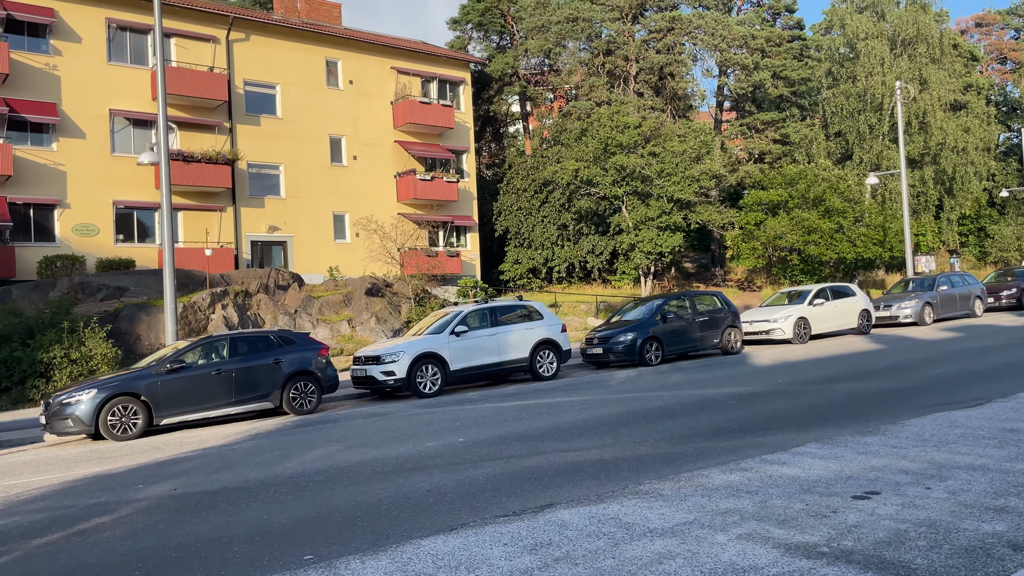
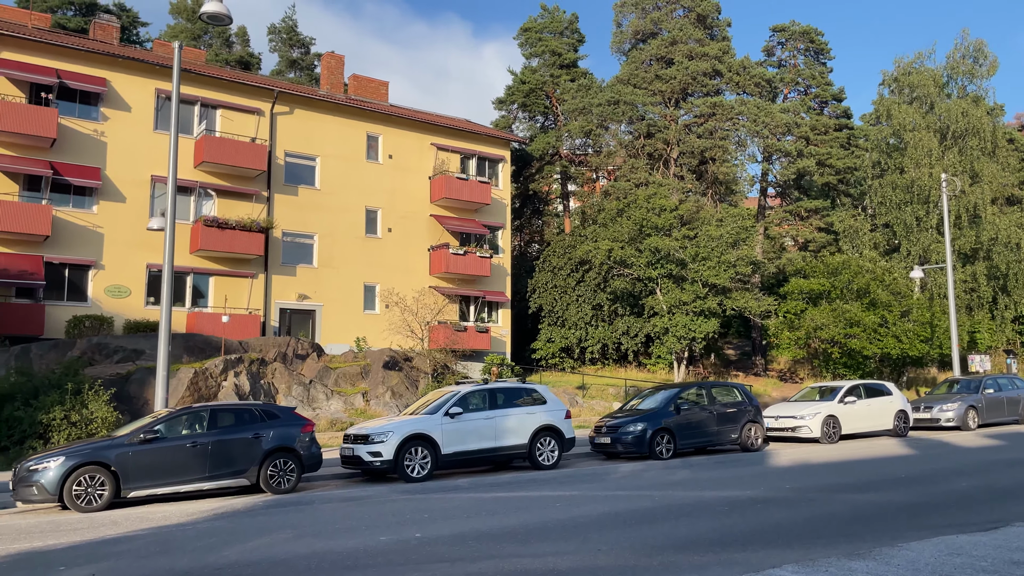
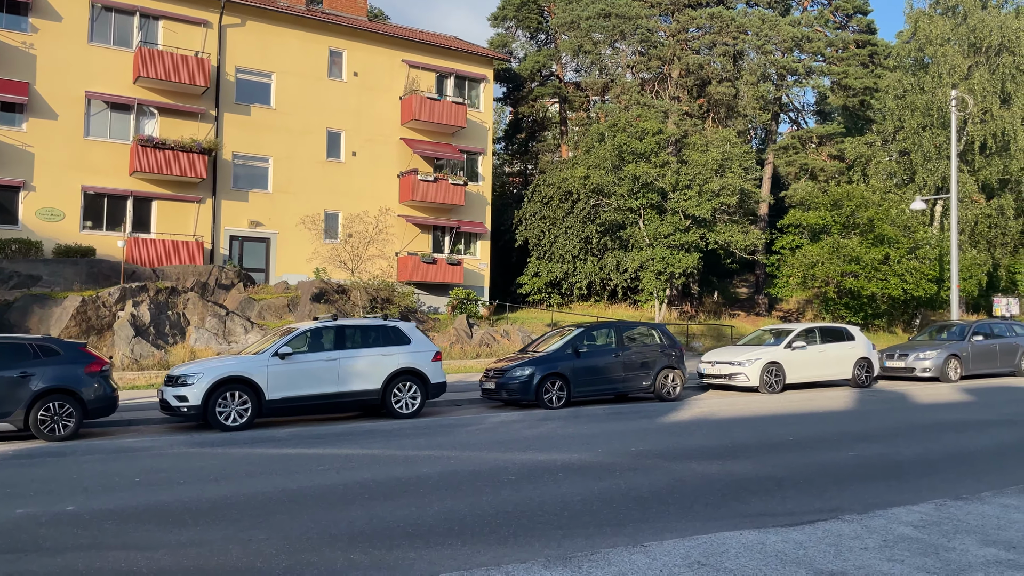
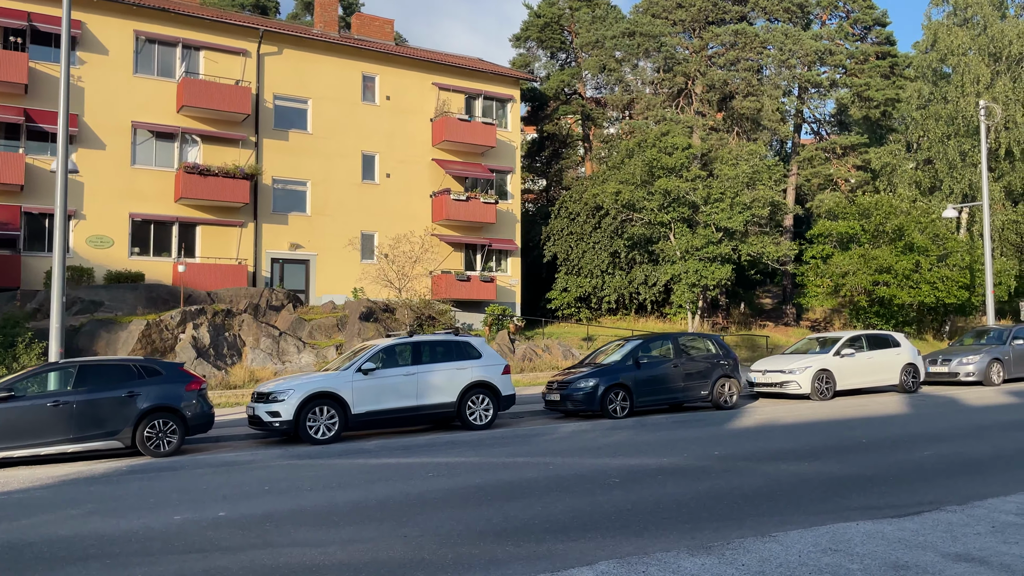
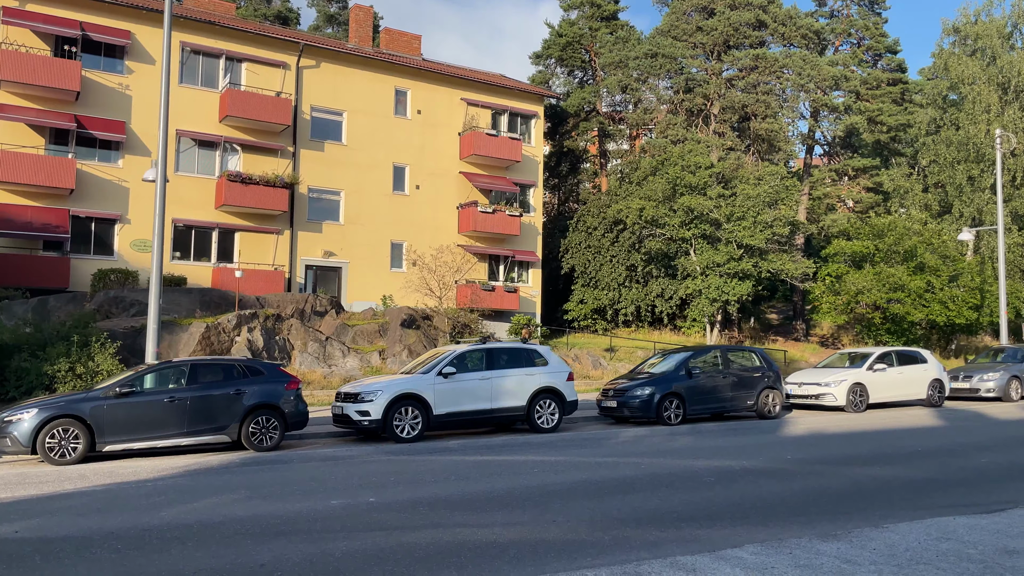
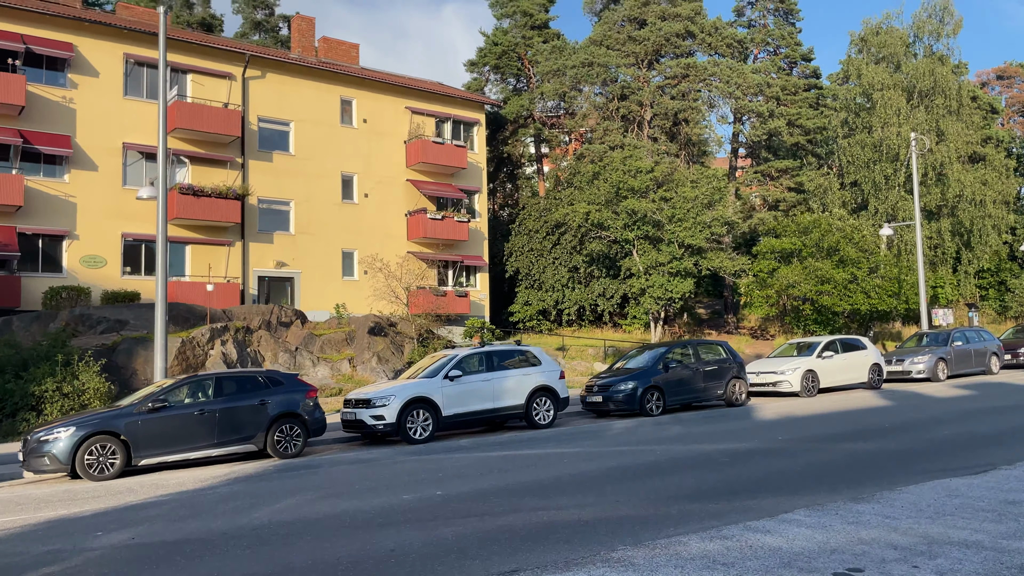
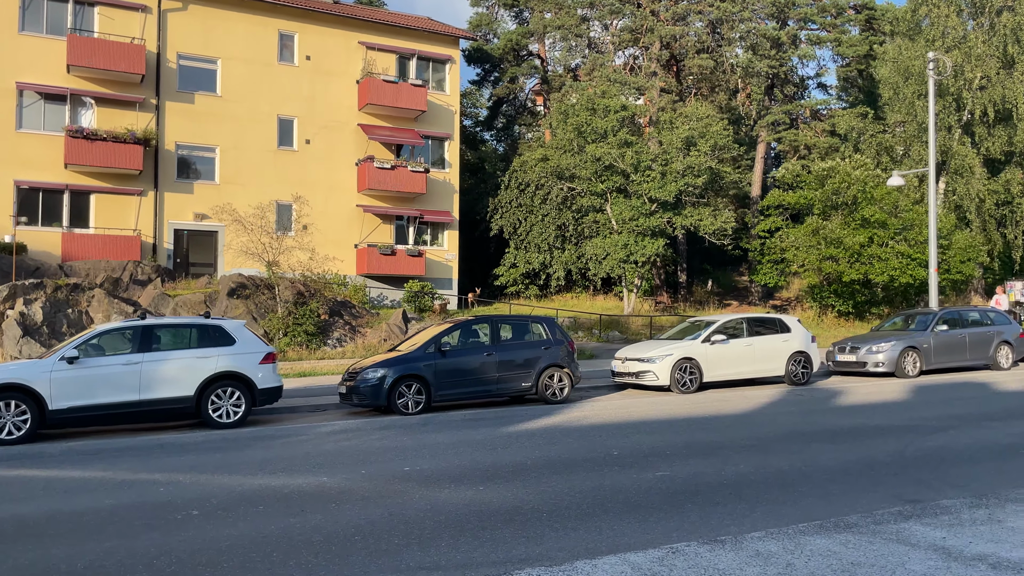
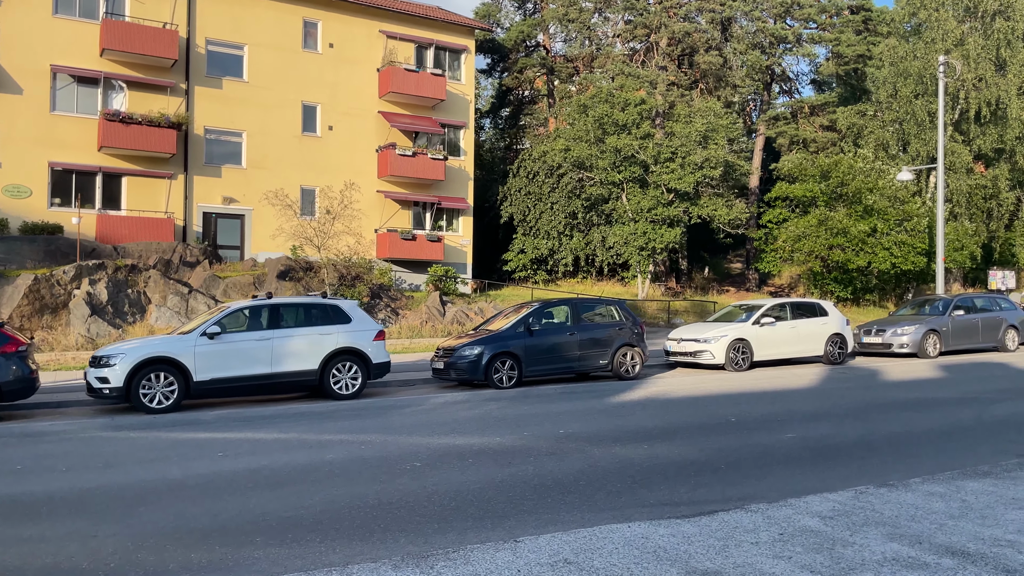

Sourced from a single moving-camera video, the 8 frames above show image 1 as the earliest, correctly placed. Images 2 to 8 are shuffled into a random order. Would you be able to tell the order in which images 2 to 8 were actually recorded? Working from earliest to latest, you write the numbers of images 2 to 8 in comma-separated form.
6, 2, 5, 4, 3, 8, 7
